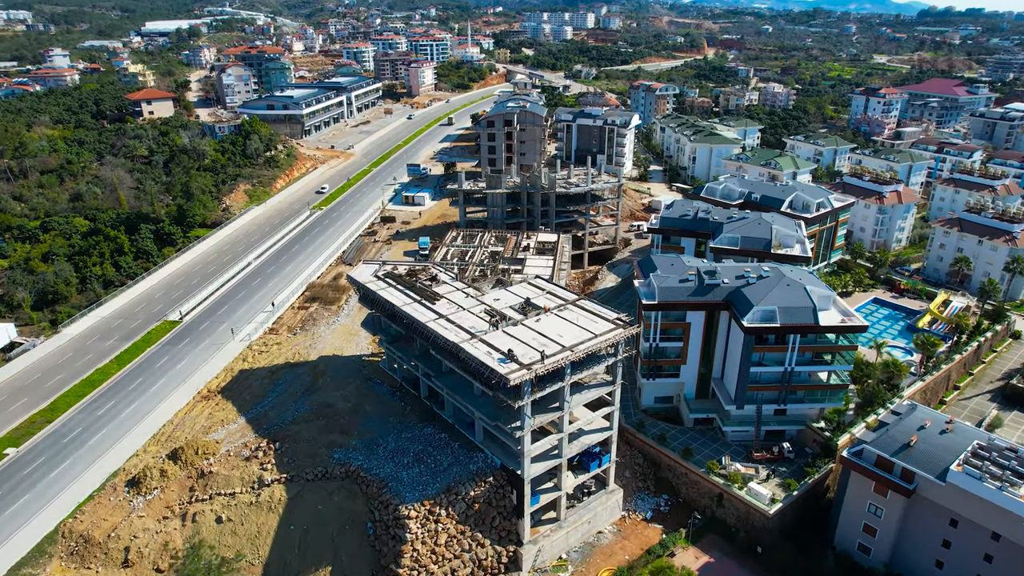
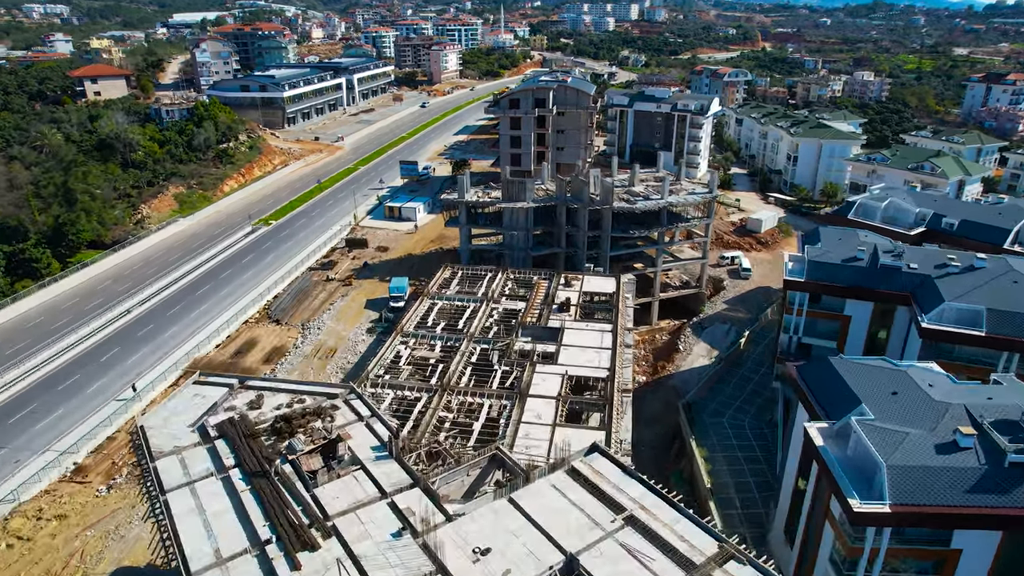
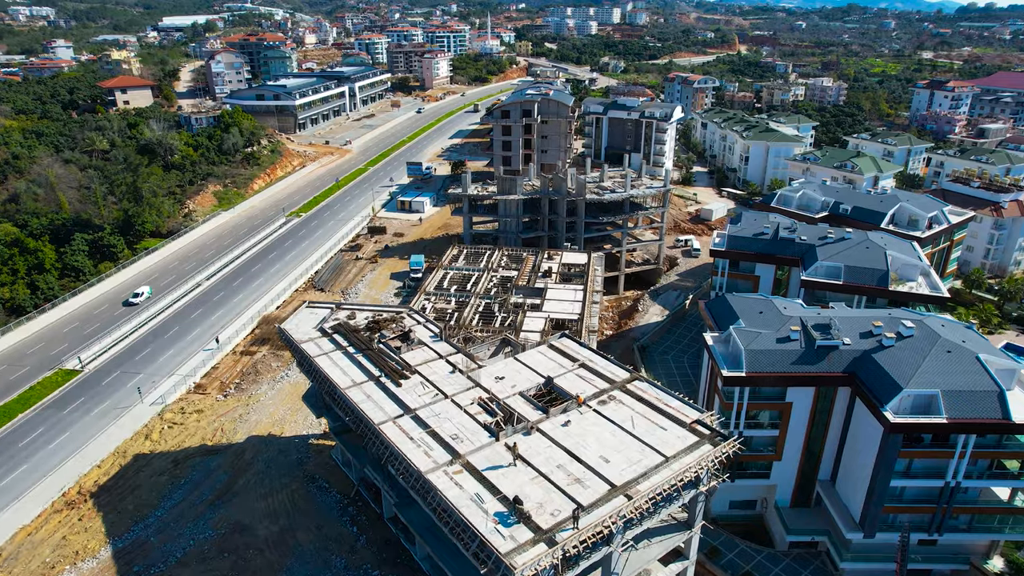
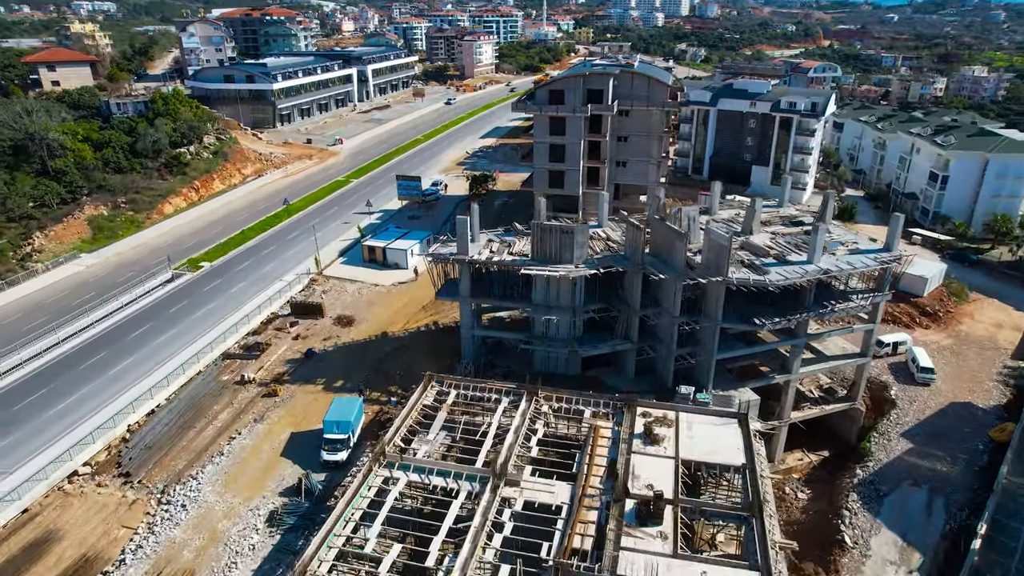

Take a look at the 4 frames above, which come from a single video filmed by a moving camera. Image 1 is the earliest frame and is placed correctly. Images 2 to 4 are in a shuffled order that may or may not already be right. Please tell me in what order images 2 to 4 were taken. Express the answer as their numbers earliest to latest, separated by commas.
3, 2, 4
